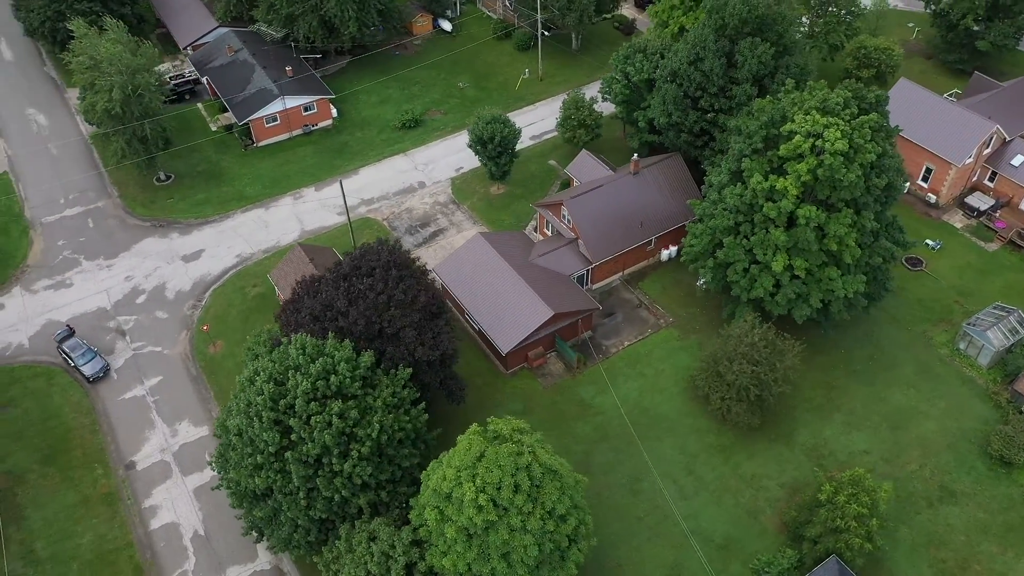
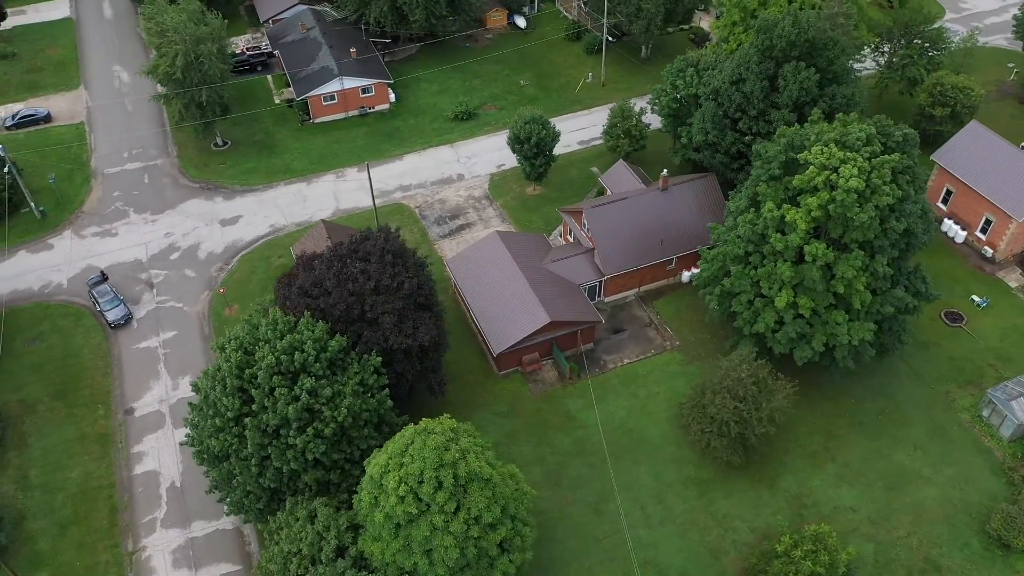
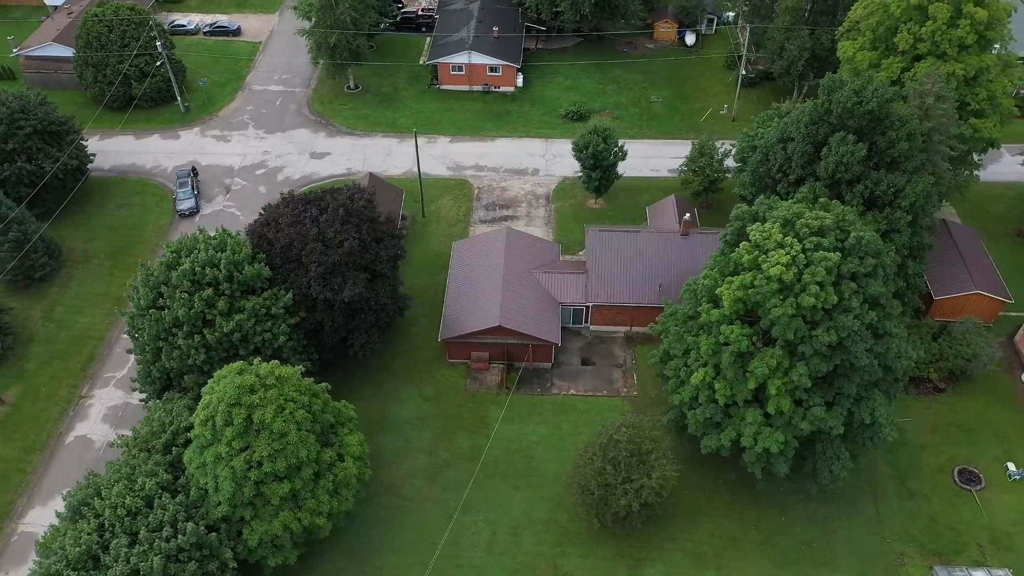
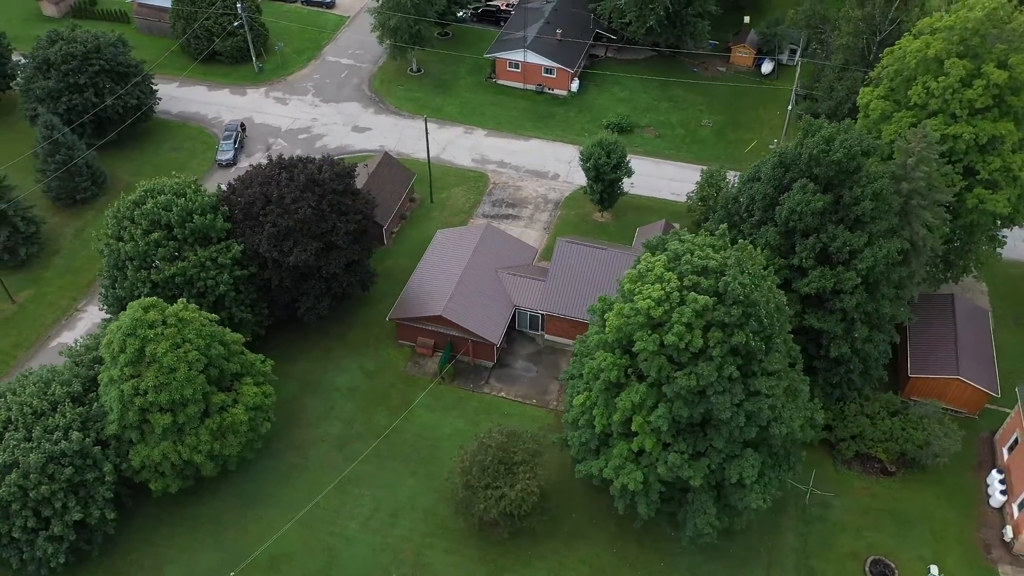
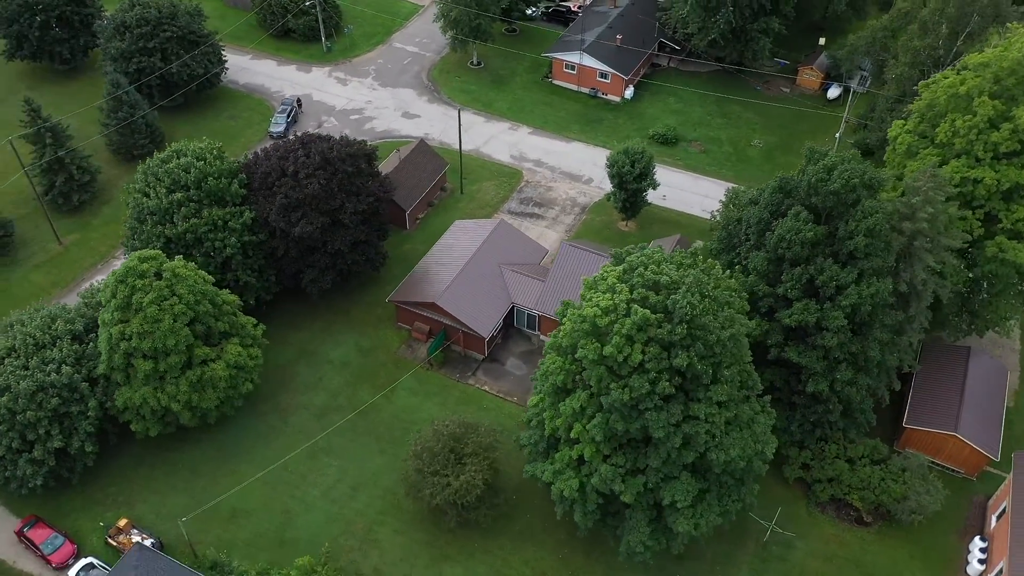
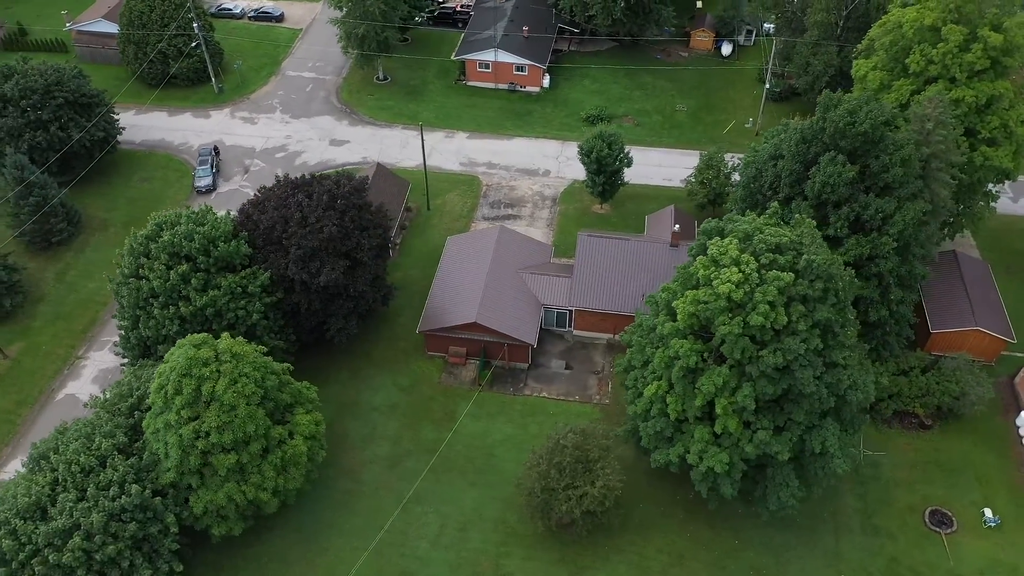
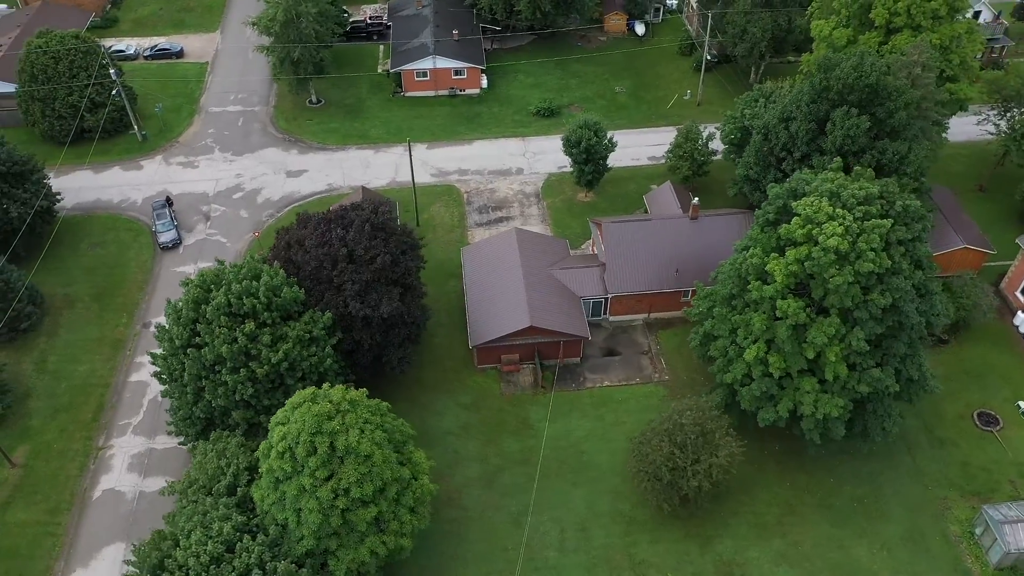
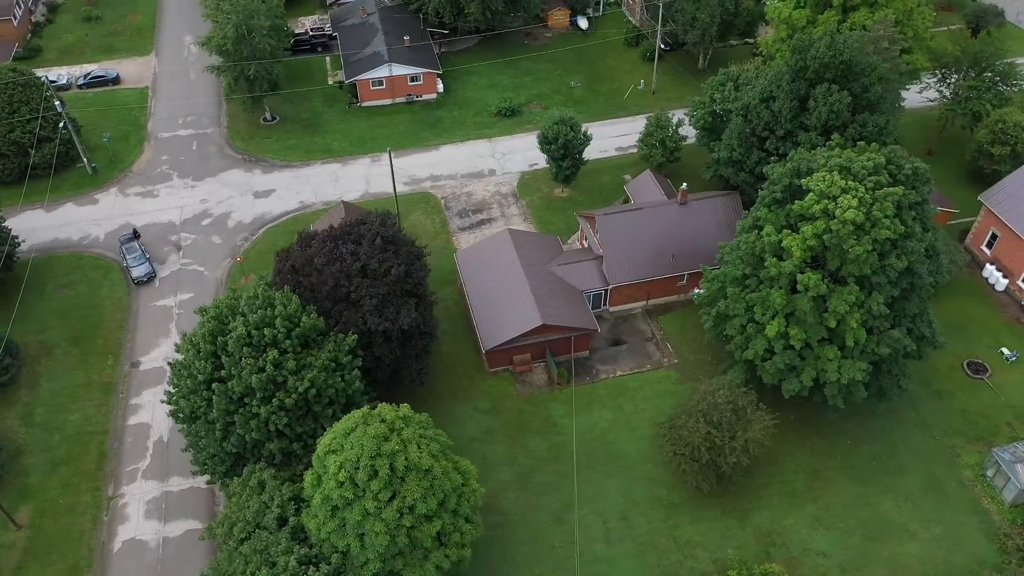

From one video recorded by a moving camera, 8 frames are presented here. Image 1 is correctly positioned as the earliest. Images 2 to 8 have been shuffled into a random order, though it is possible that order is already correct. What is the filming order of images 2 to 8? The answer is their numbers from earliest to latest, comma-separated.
2, 8, 7, 3, 6, 4, 5
